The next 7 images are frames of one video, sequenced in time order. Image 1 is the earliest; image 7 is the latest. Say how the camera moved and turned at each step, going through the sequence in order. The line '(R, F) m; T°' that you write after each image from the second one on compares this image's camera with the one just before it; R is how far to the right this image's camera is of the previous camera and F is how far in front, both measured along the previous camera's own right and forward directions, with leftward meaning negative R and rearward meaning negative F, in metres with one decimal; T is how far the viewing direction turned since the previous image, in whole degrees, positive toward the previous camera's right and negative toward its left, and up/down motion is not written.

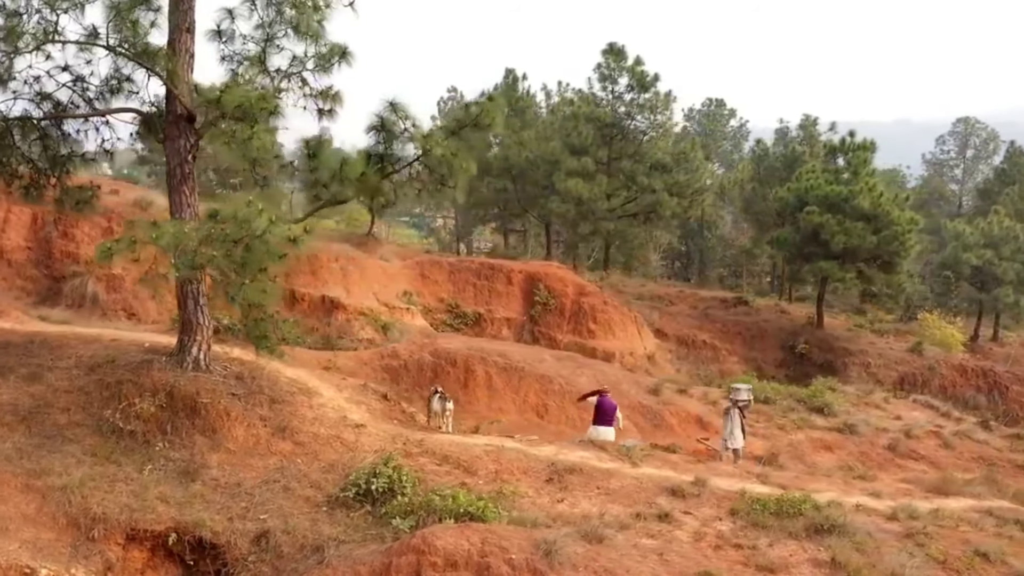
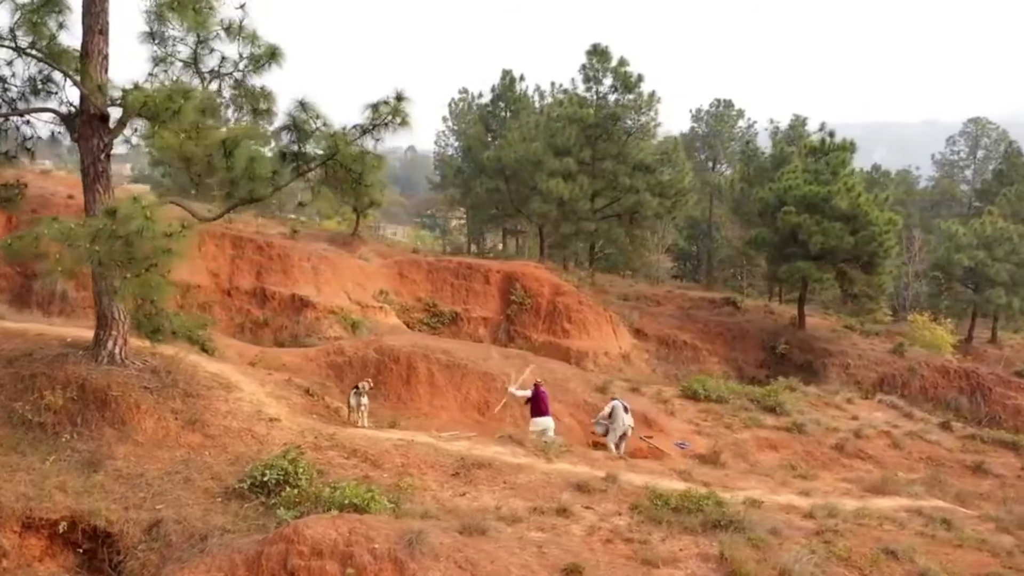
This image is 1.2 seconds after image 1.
(+1.3, -0.1) m; -2°
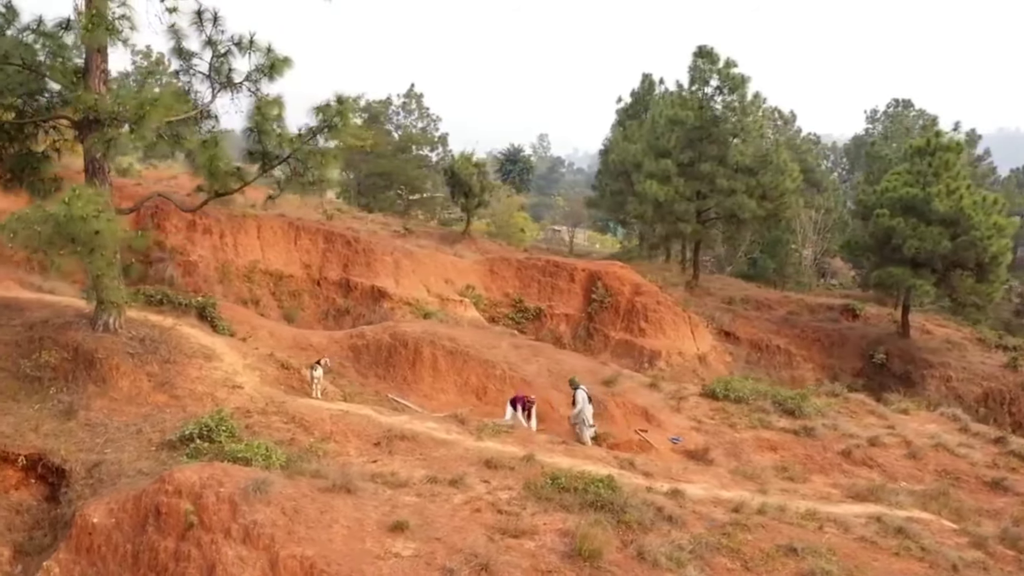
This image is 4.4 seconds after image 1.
(+3.3, -0.3) m; -13°
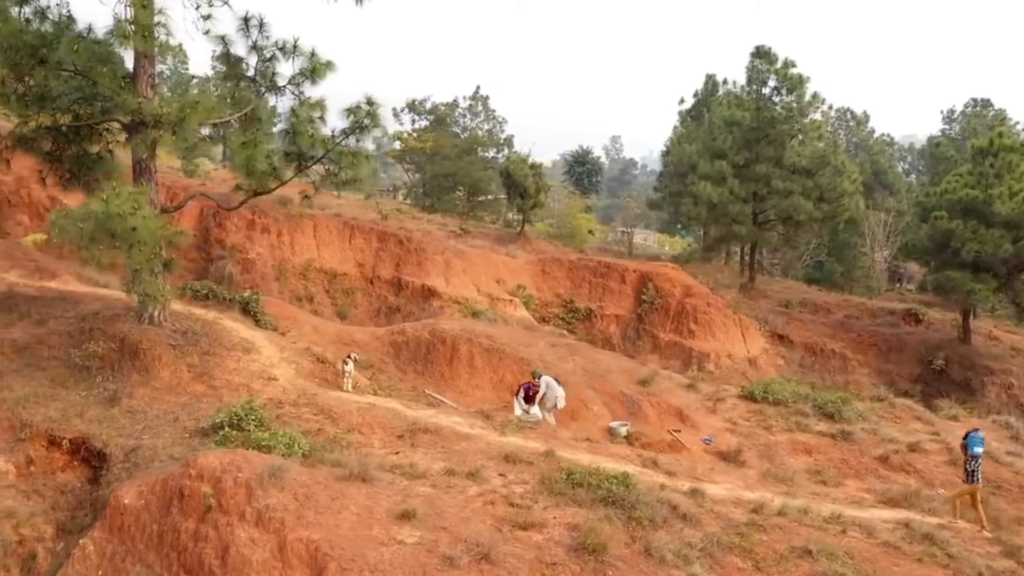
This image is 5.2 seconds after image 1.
(+0.6, -0.2) m; -5°
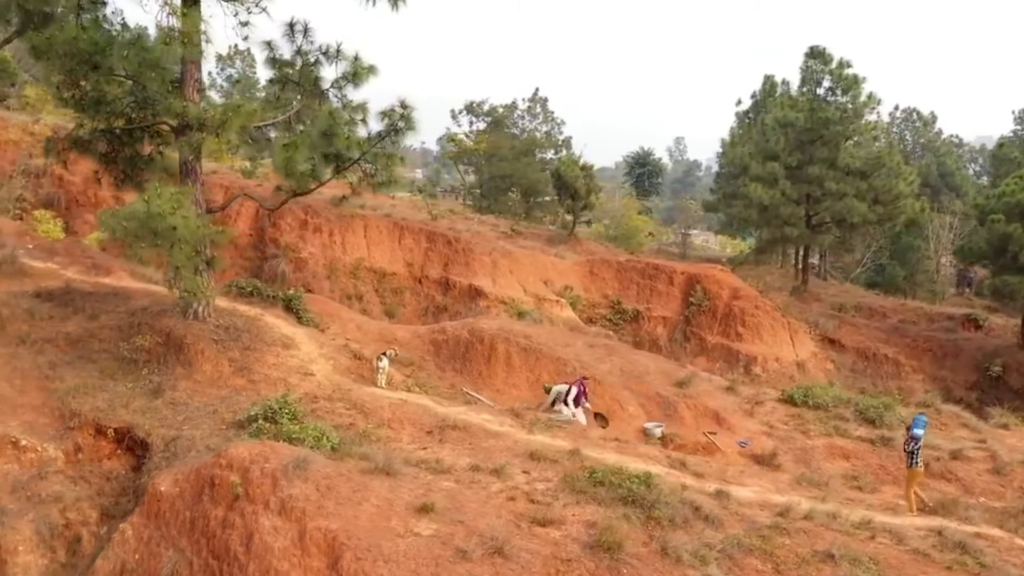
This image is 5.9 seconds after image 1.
(+0.4, -0.1) m; -4°
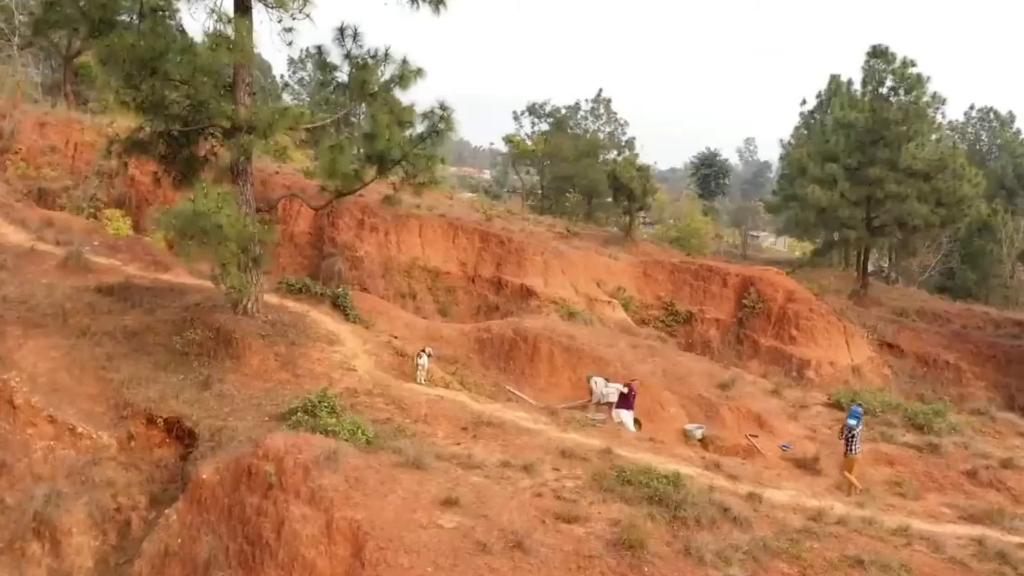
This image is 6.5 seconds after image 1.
(+0.4, -0.2) m; -4°
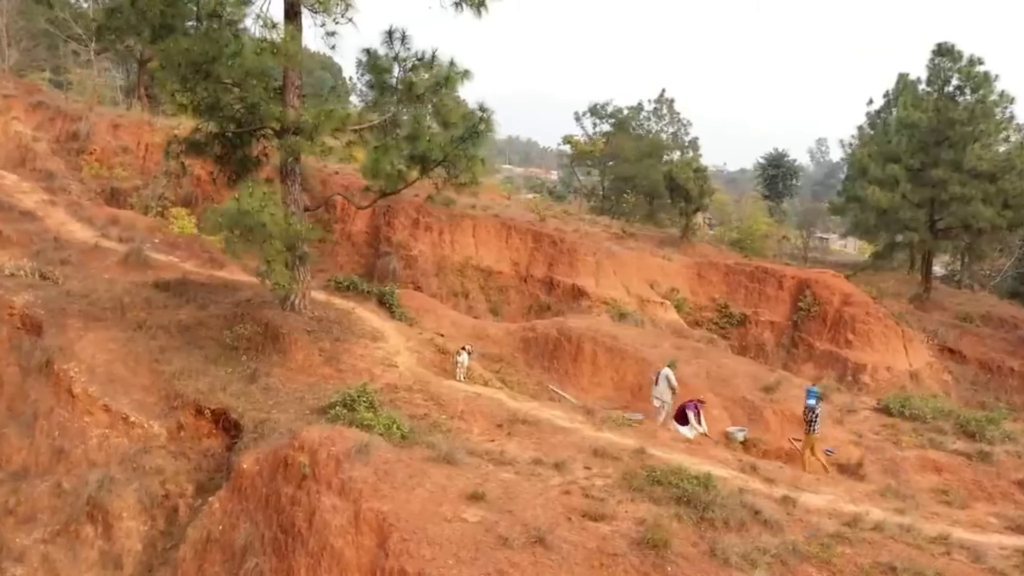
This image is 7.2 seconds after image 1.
(+0.4, -0.1) m; -4°
